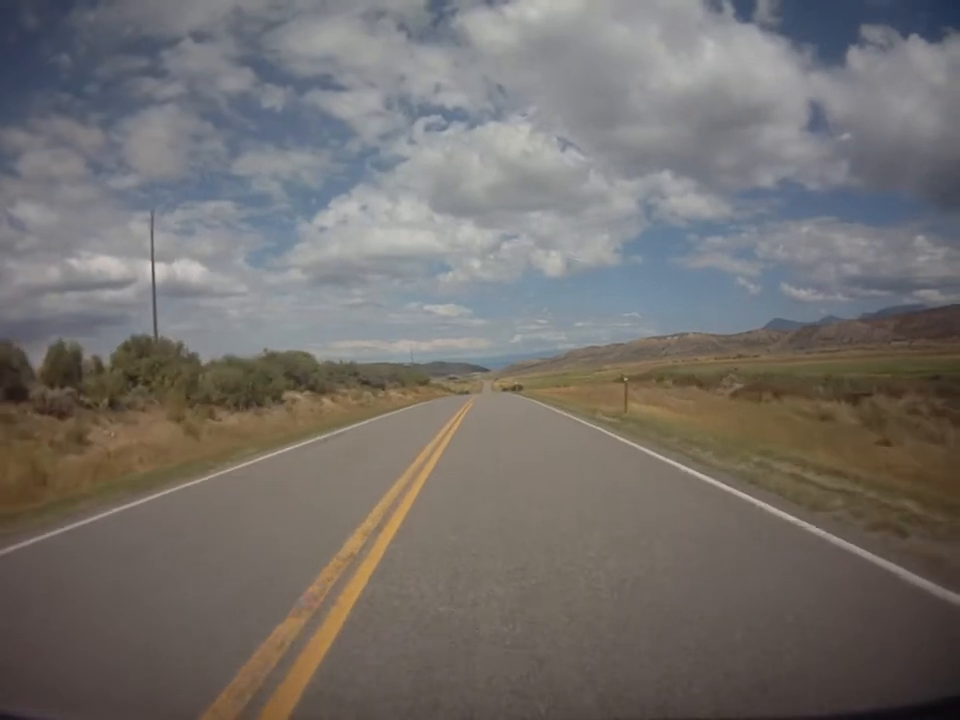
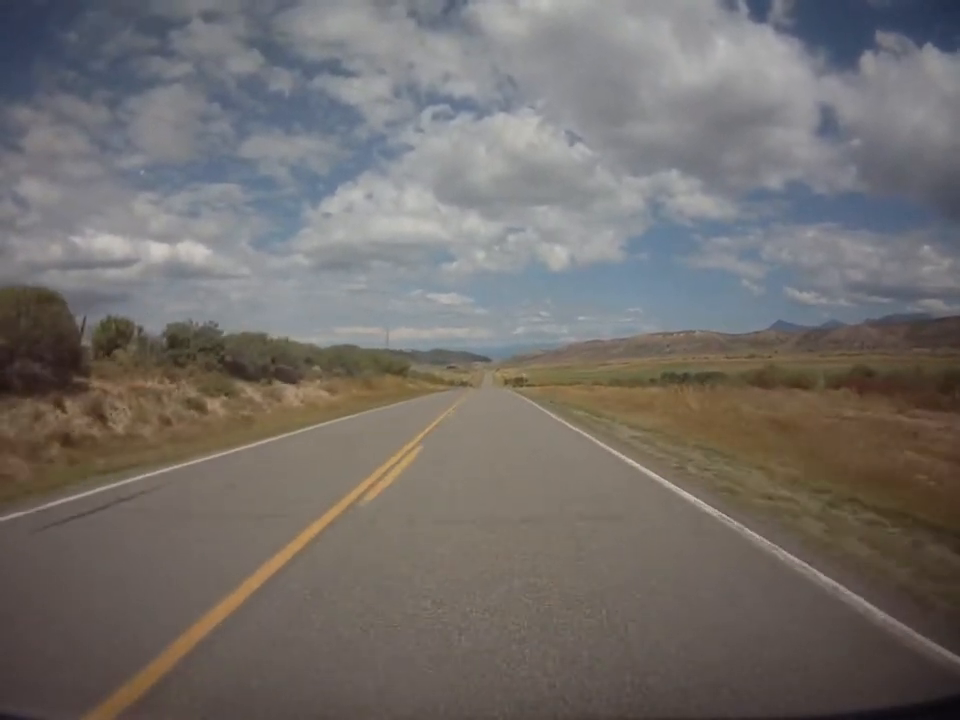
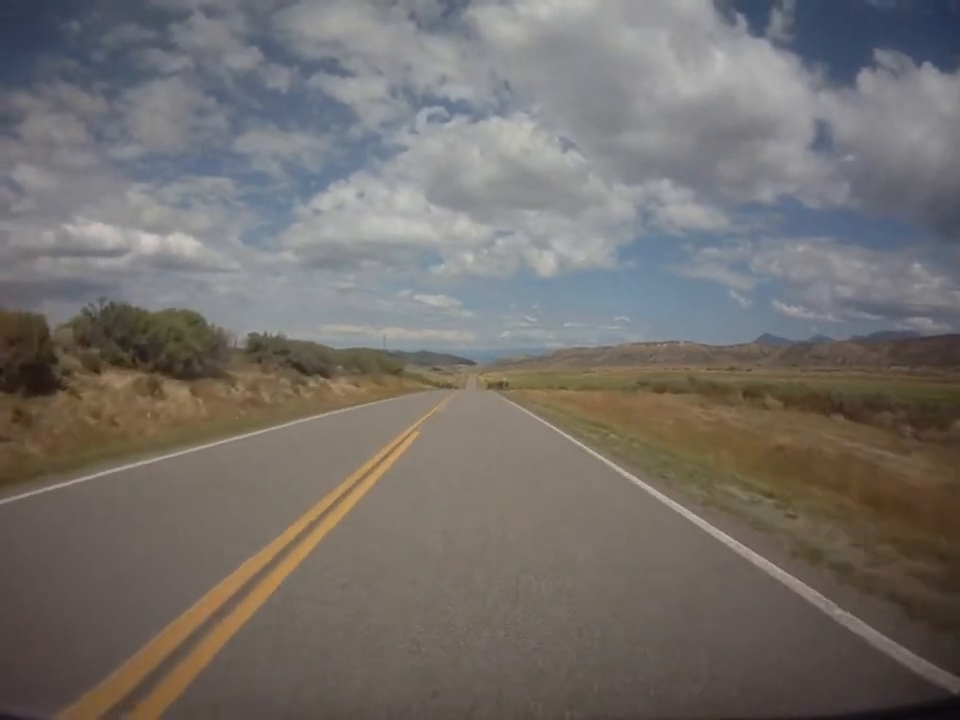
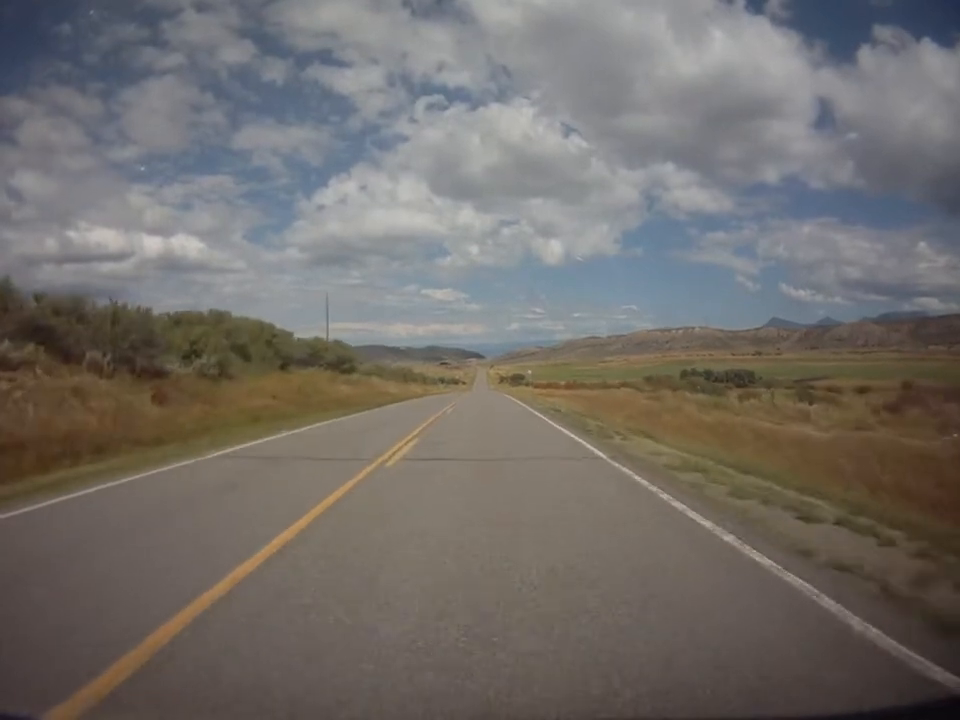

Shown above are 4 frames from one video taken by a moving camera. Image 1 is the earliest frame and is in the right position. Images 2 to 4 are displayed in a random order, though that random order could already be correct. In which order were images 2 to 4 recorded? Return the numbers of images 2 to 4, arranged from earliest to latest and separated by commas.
3, 2, 4
